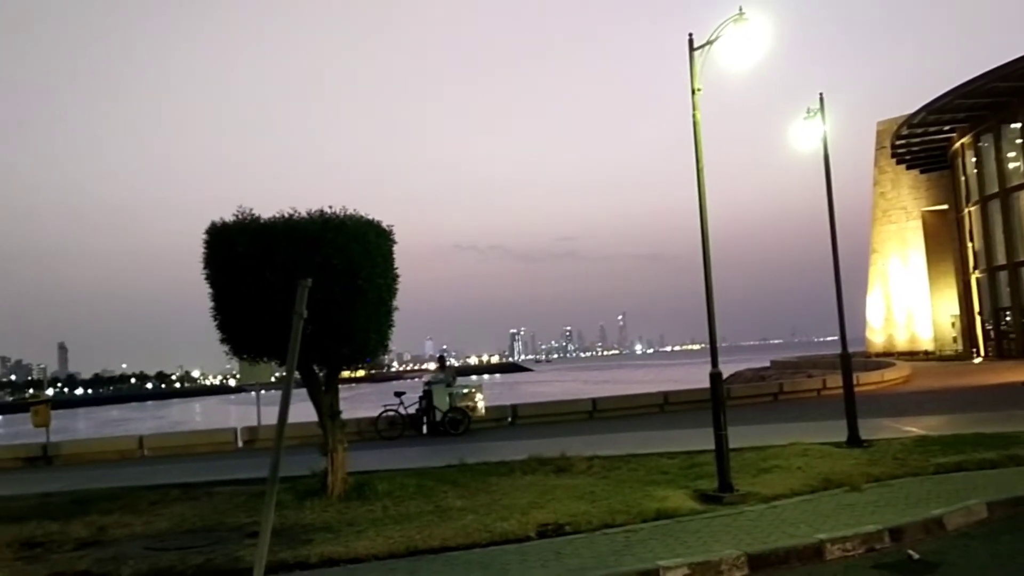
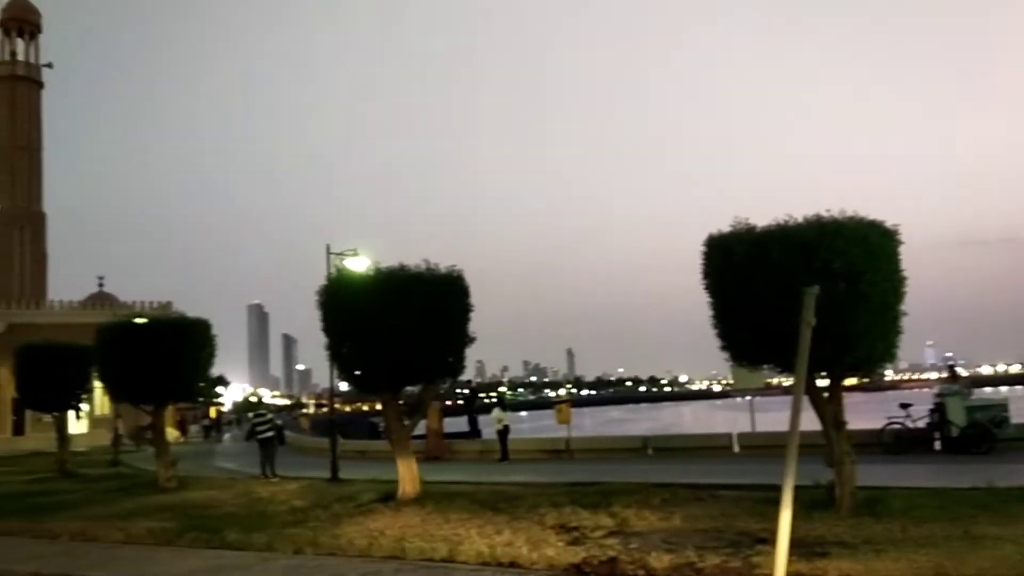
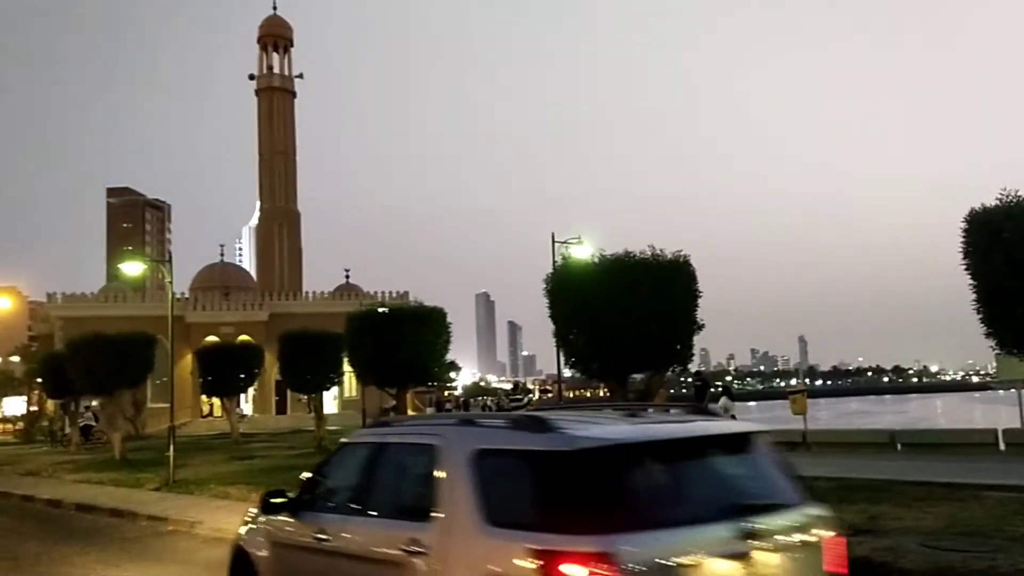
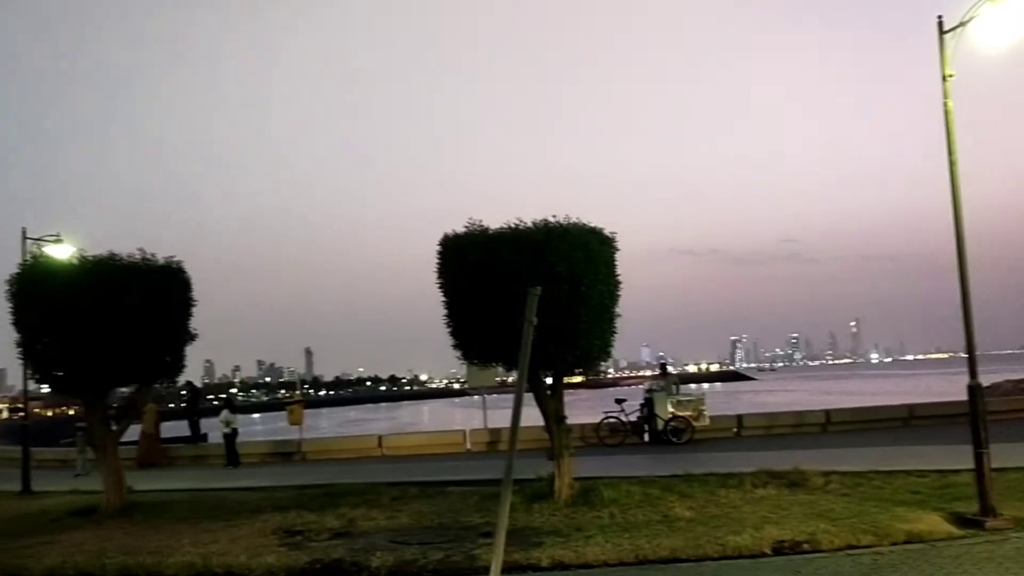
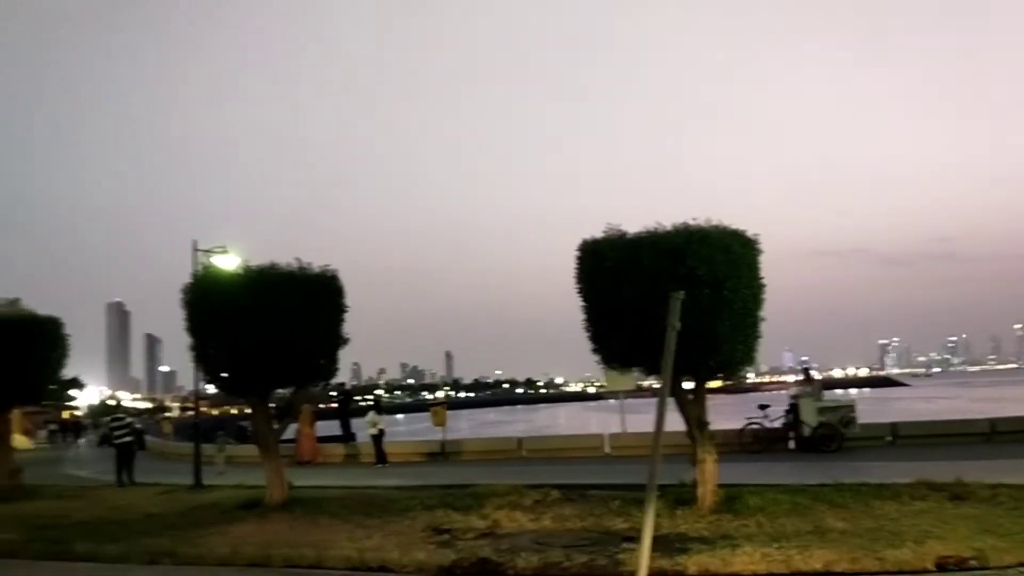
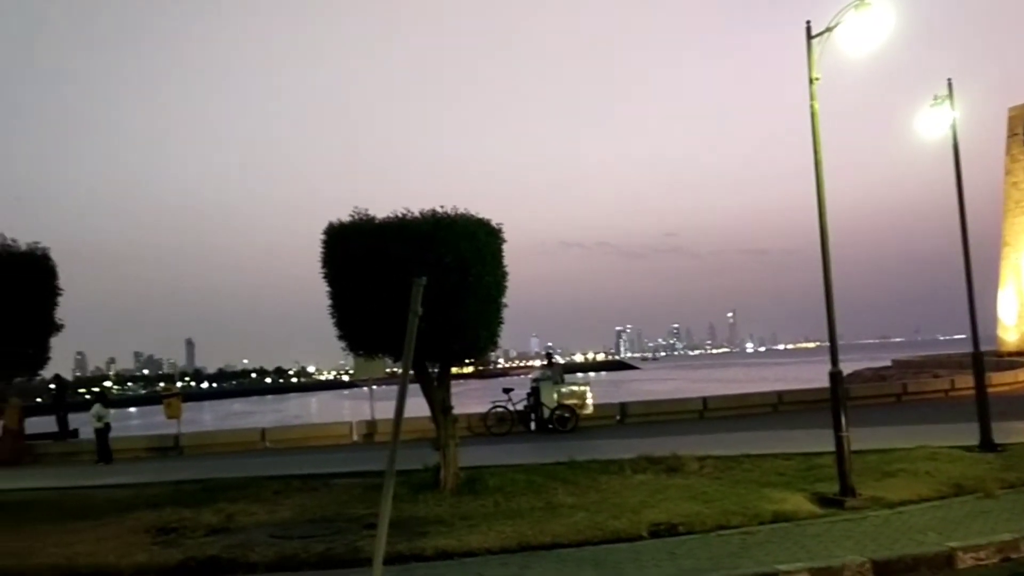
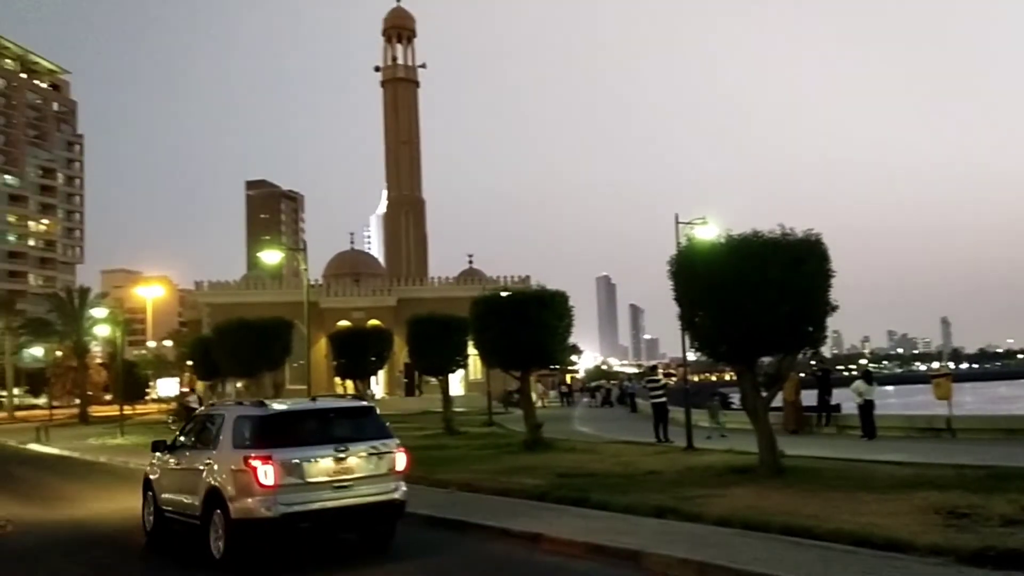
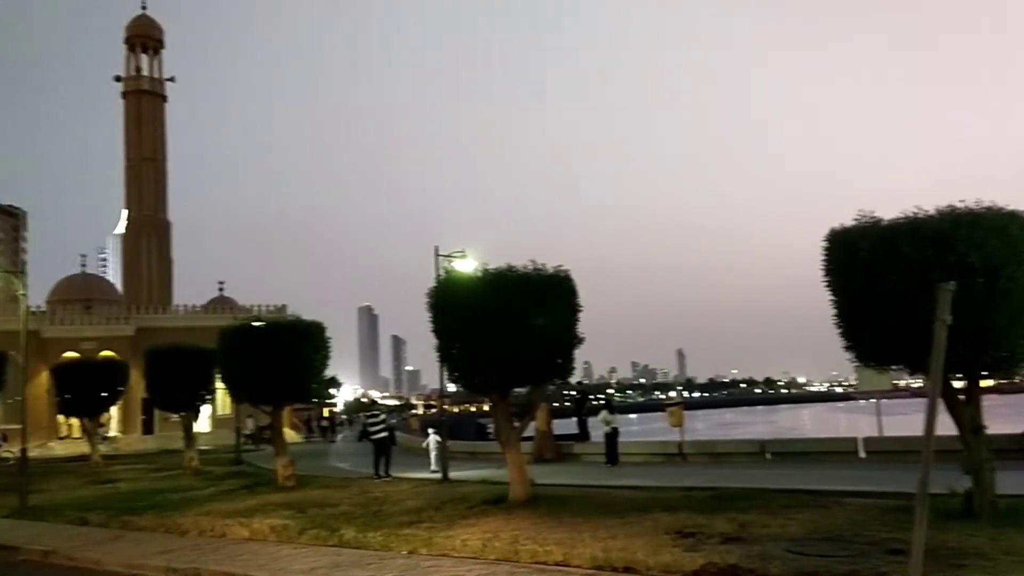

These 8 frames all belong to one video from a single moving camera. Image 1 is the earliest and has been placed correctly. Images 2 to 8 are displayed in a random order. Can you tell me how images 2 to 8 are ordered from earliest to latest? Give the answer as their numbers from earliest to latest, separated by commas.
6, 4, 5, 2, 8, 3, 7
